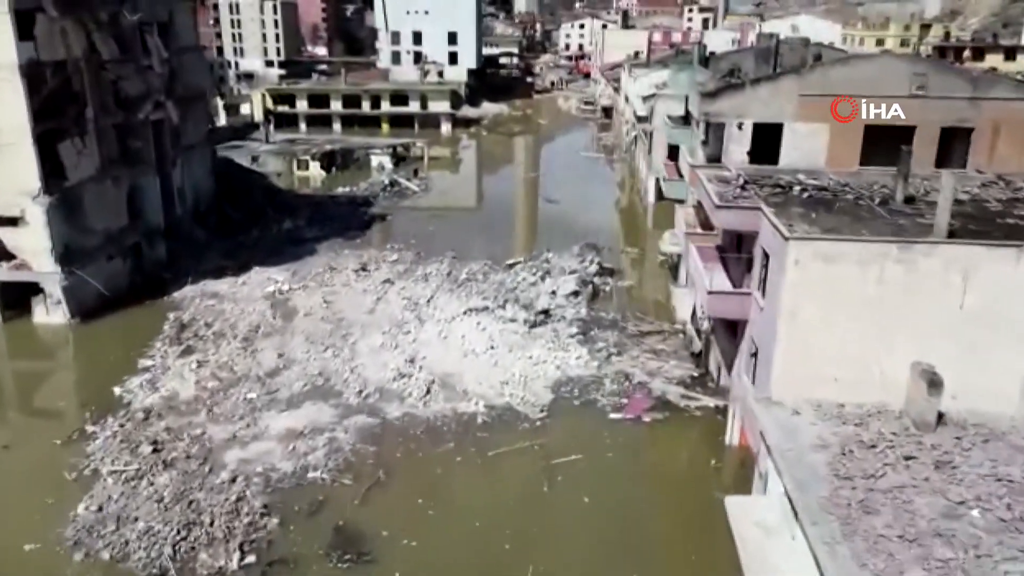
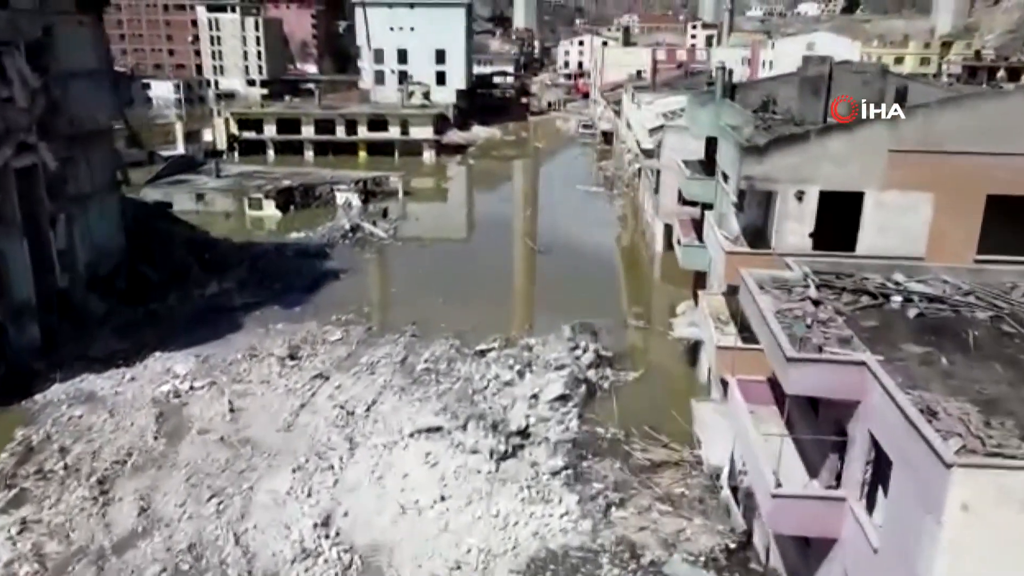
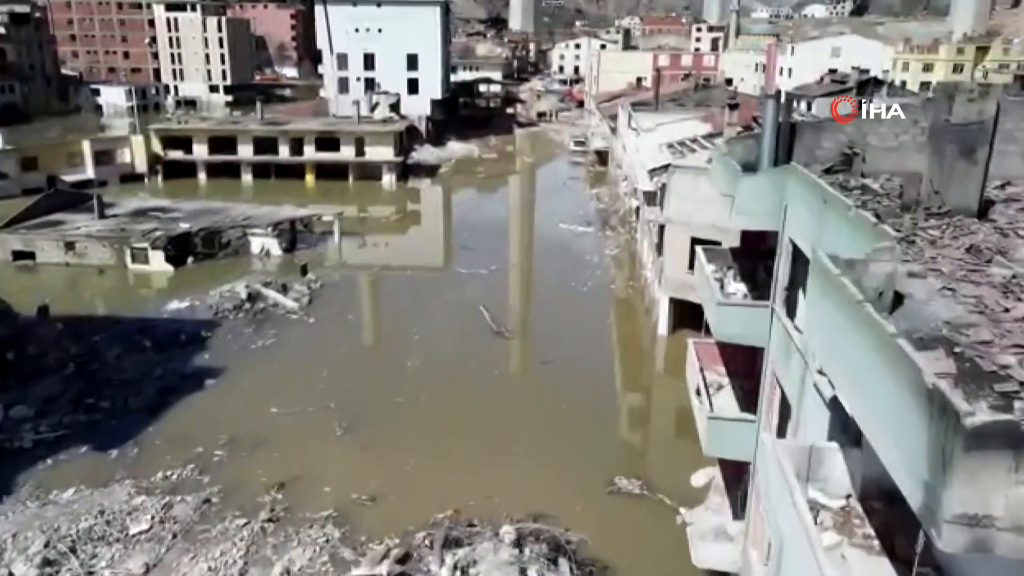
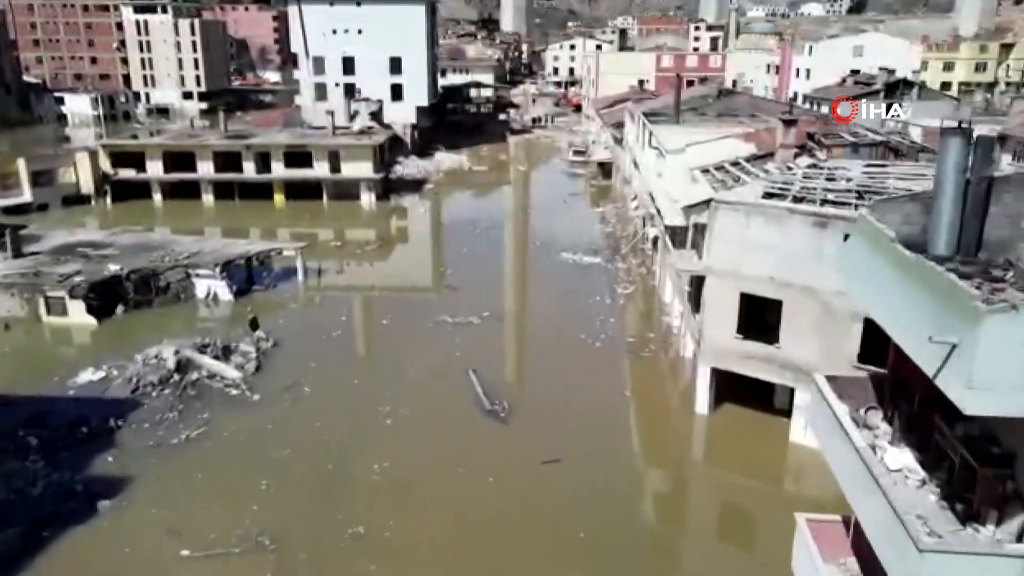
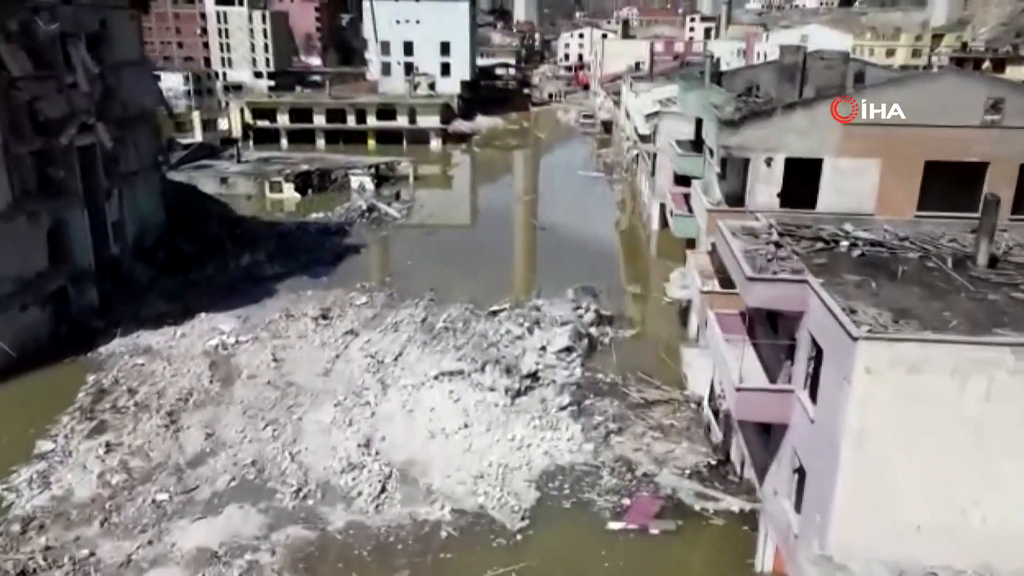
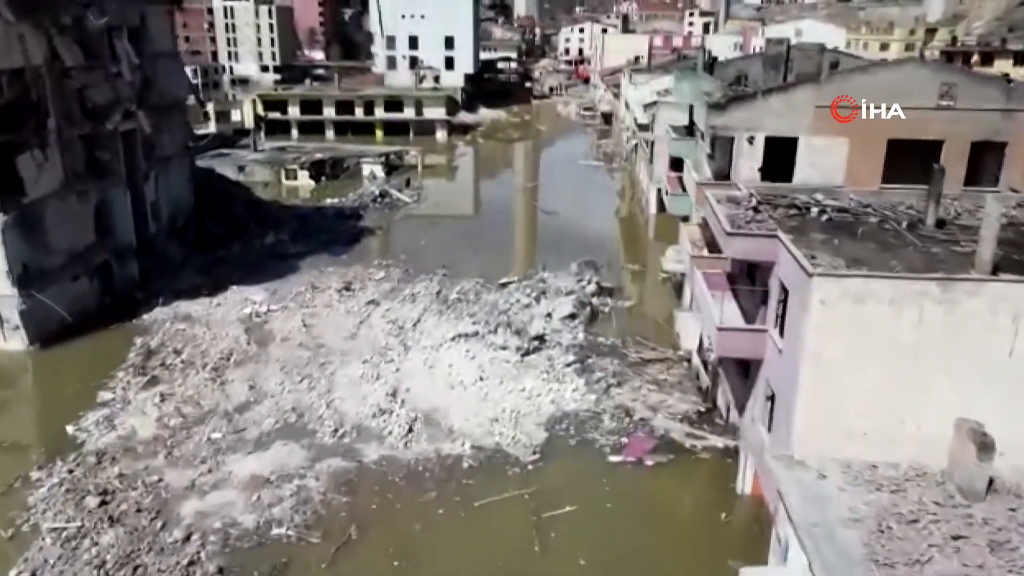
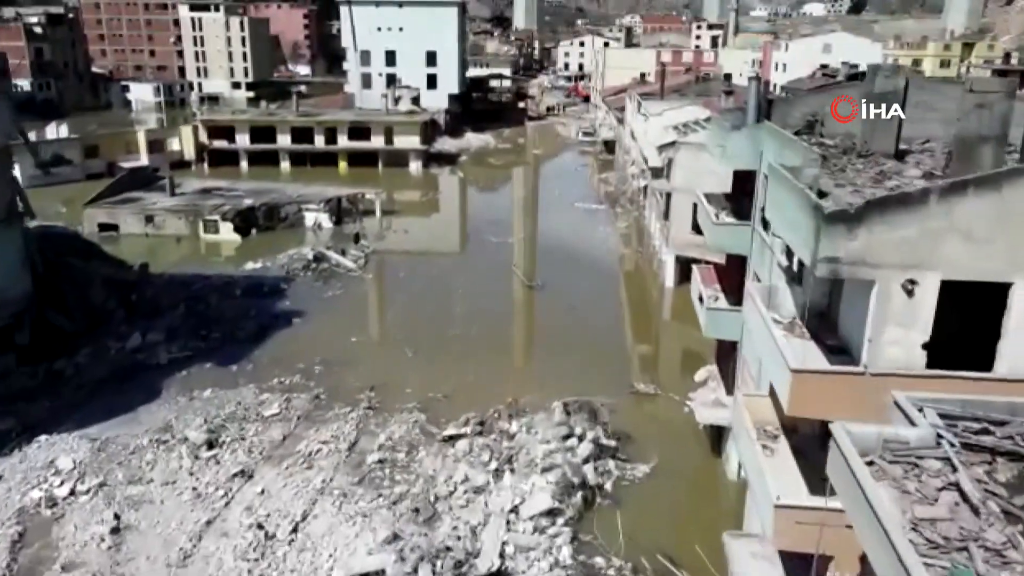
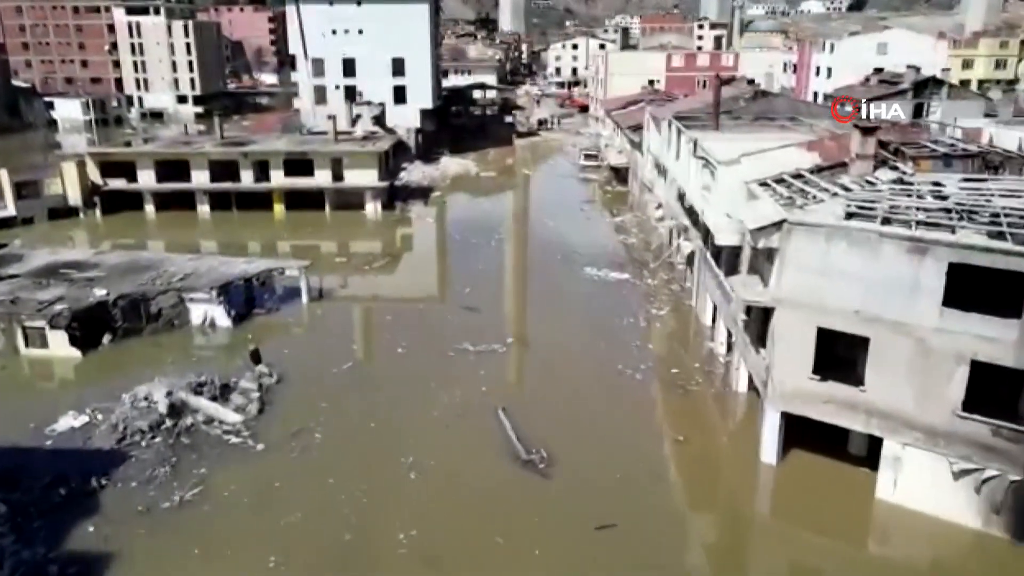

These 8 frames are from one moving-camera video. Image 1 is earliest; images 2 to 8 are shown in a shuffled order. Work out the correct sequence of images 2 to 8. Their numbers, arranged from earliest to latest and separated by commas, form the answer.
6, 5, 2, 7, 3, 4, 8
